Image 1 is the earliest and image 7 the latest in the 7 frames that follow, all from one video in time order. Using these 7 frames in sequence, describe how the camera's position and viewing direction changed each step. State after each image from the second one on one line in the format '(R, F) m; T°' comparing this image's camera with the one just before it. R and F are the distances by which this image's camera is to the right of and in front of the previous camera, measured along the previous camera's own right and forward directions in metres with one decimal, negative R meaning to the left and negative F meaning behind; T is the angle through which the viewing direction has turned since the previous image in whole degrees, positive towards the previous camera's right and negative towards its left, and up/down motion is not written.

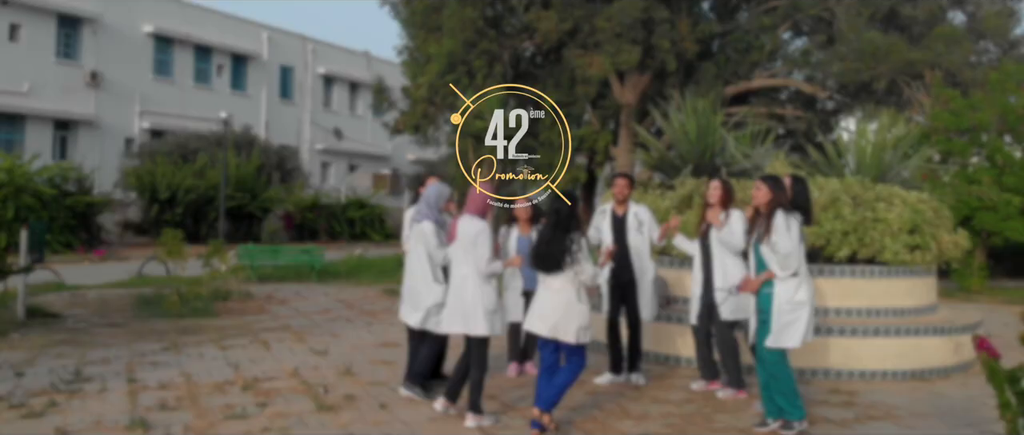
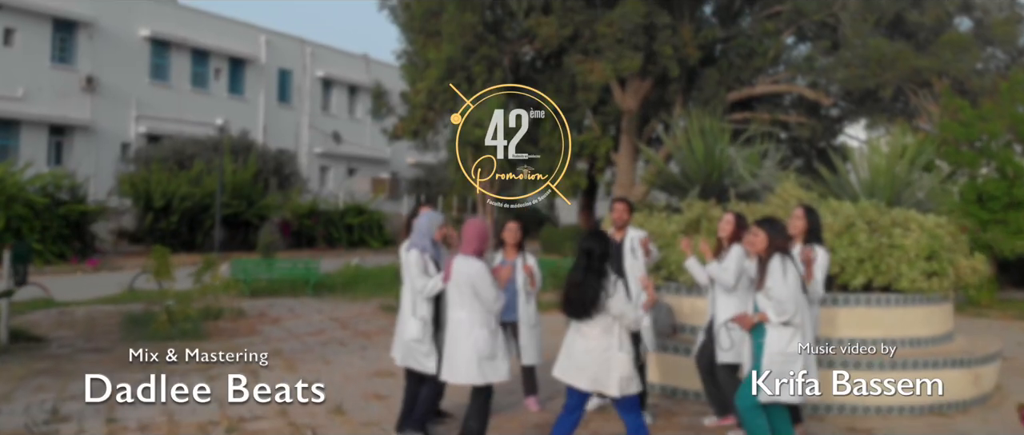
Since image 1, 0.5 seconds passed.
(0.0, +0.2) m; 0°
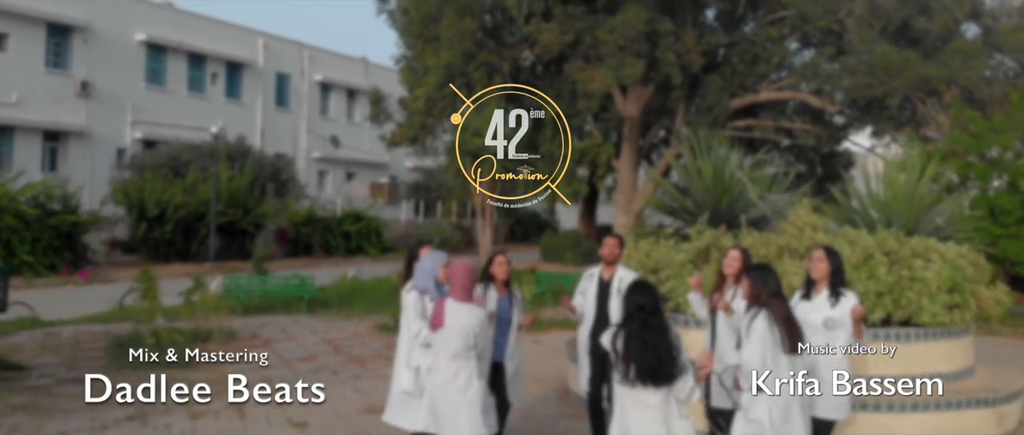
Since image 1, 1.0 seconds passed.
(0.0, +0.3) m; 0°
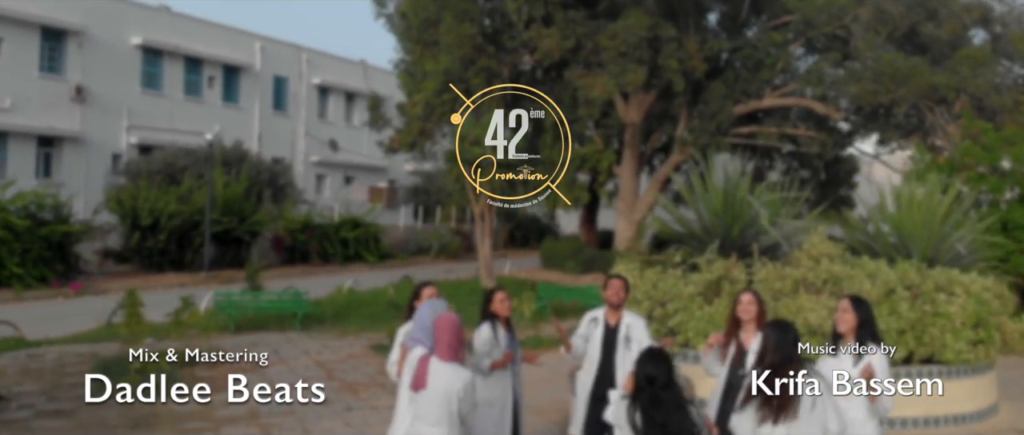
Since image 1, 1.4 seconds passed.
(0.0, +0.3) m; 0°
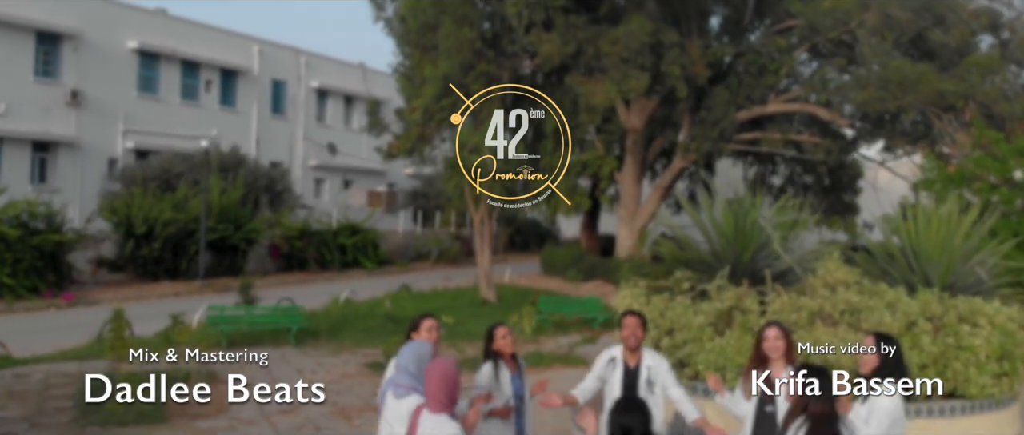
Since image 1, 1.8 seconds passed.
(0.0, +0.2) m; 0°
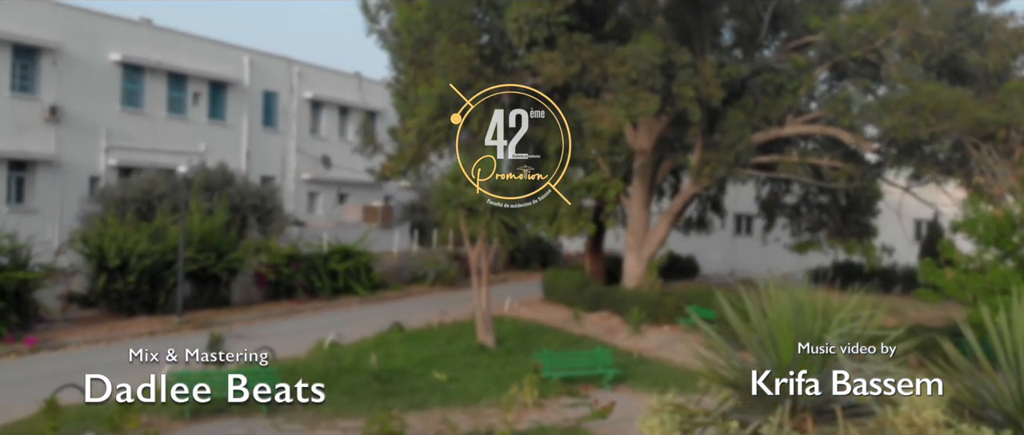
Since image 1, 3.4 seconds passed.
(0.0, +1.0) m; 0°
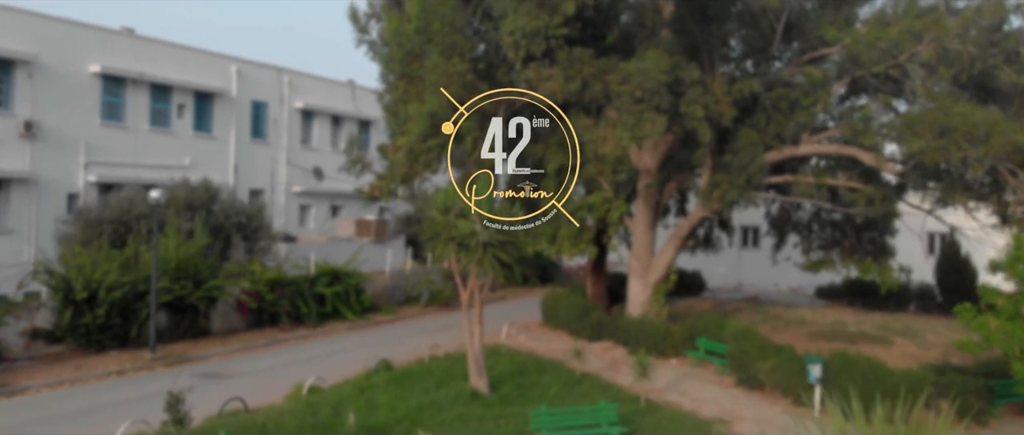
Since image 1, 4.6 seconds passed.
(+0.1, +1.0) m; 0°
